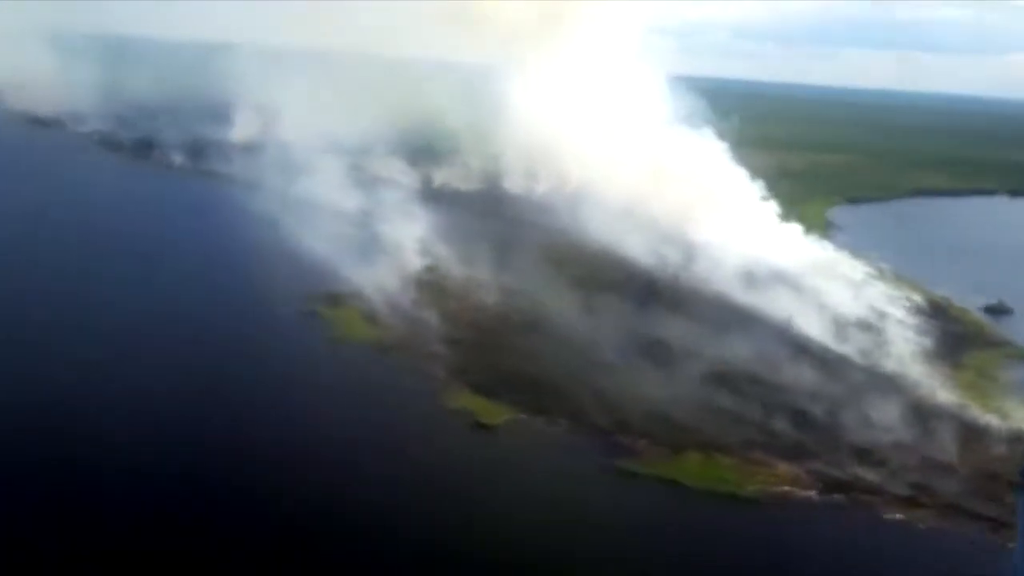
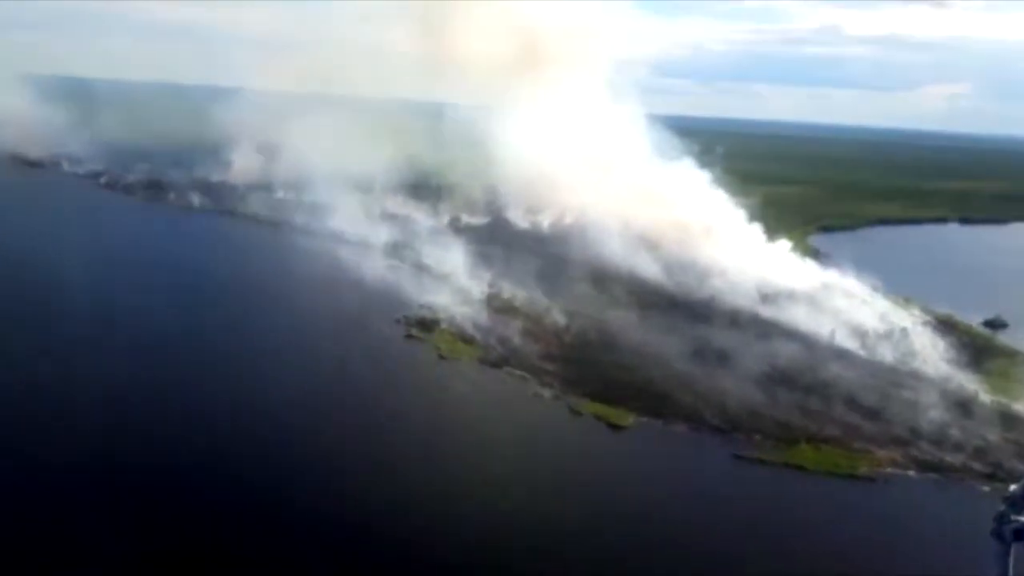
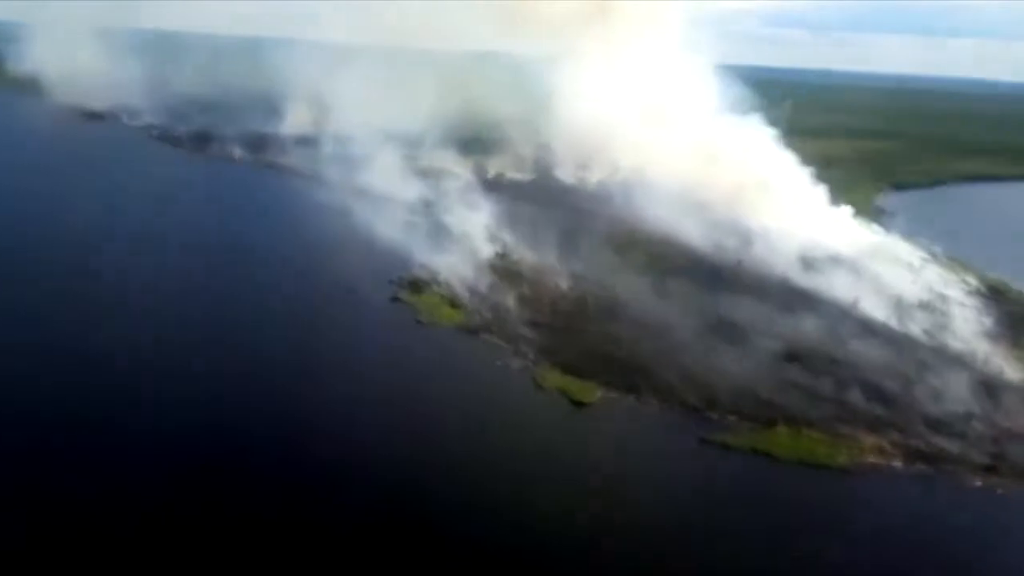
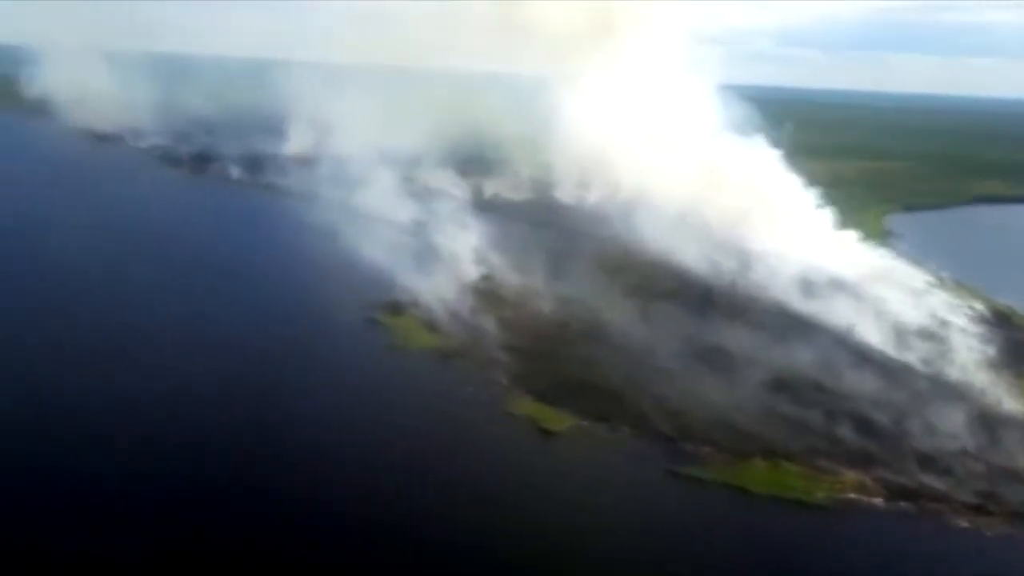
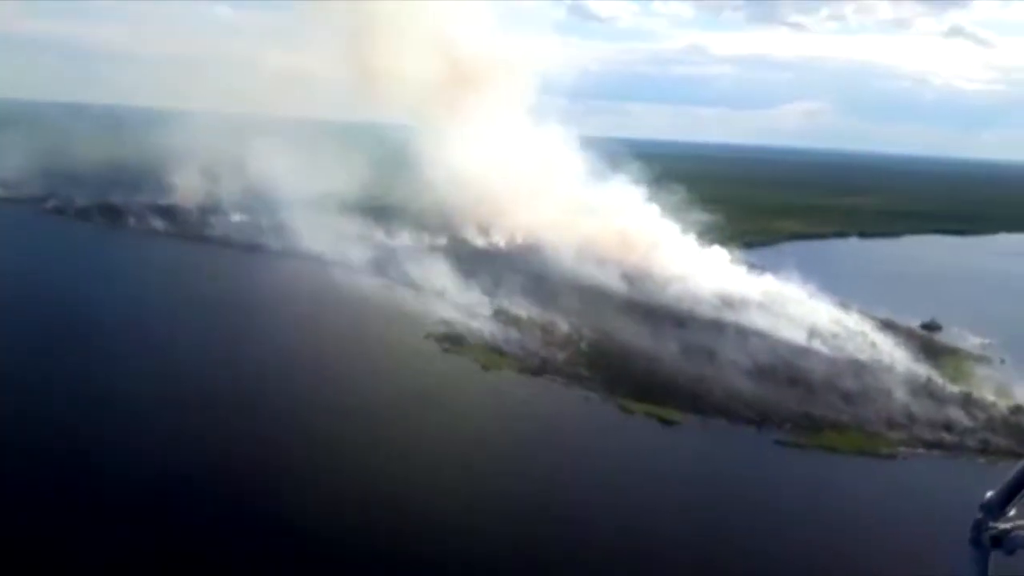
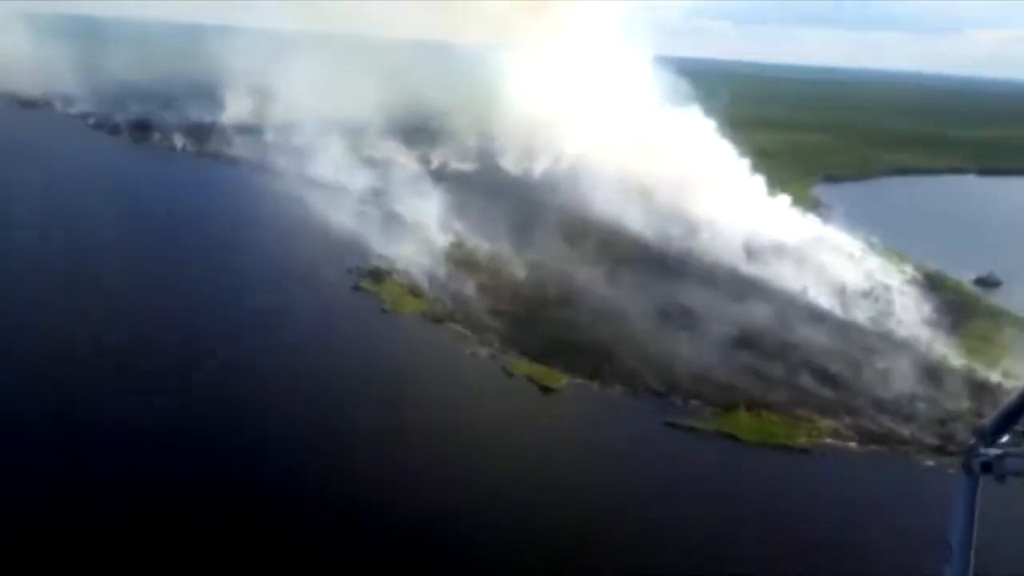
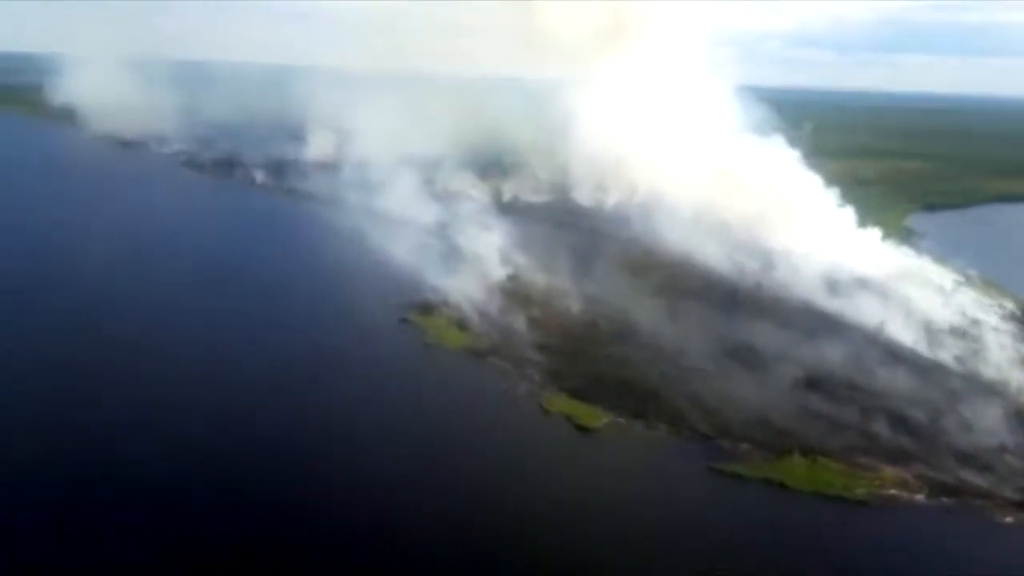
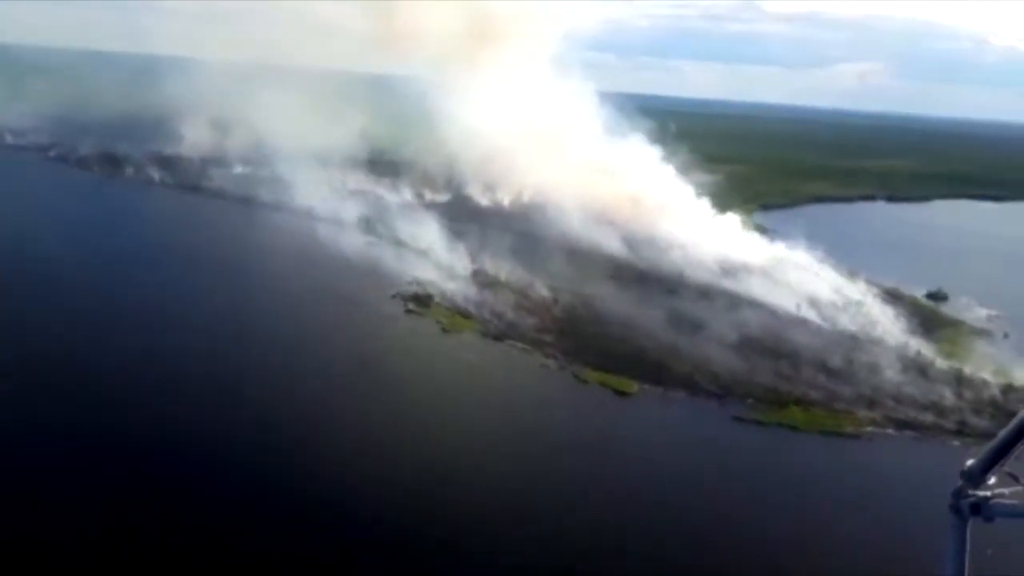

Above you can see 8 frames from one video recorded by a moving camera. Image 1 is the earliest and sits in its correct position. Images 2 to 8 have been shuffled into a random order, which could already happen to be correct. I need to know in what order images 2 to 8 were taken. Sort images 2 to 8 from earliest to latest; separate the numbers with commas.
4, 7, 3, 6, 2, 8, 5
